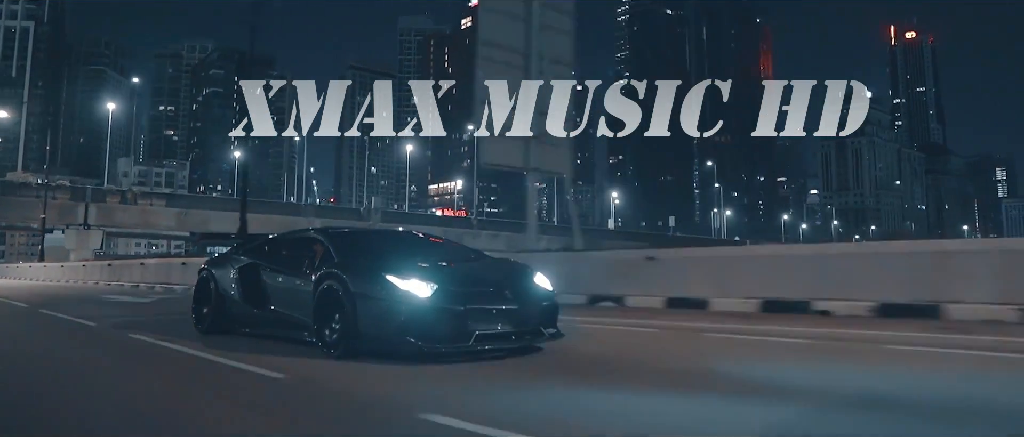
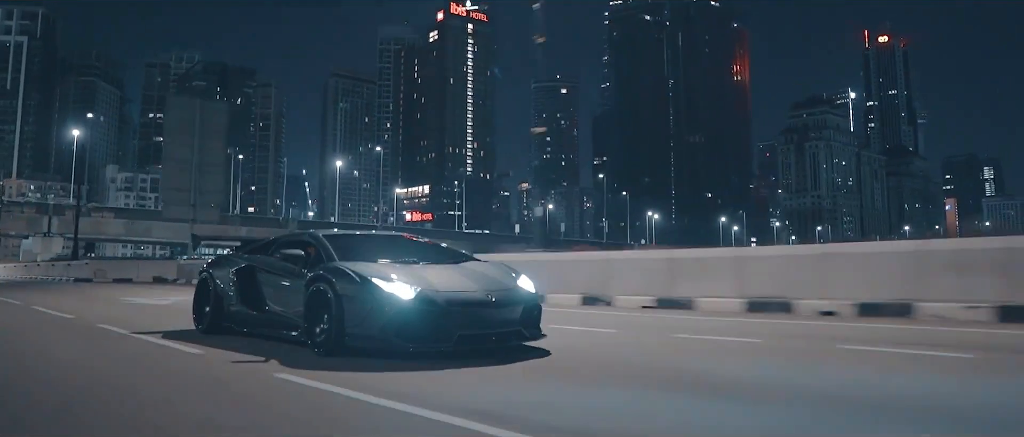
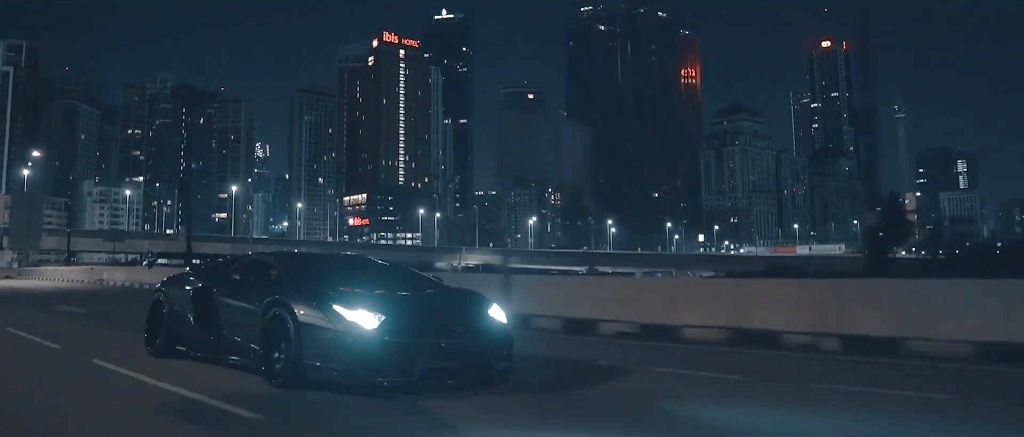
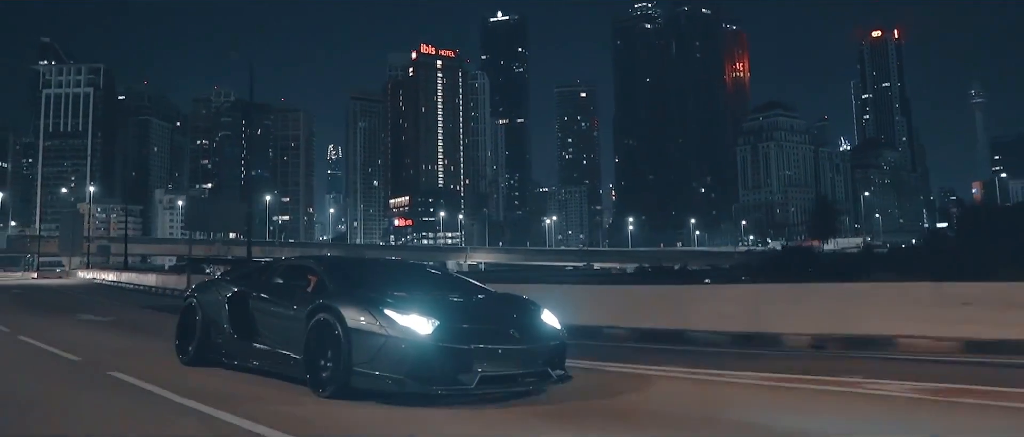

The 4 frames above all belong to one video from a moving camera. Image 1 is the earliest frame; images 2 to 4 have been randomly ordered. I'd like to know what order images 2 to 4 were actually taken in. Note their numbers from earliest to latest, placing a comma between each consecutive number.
2, 3, 4
